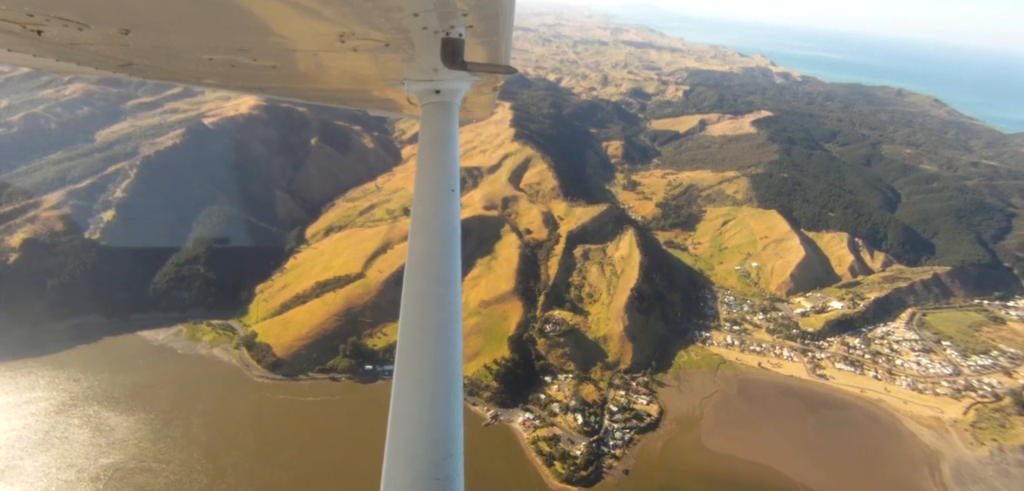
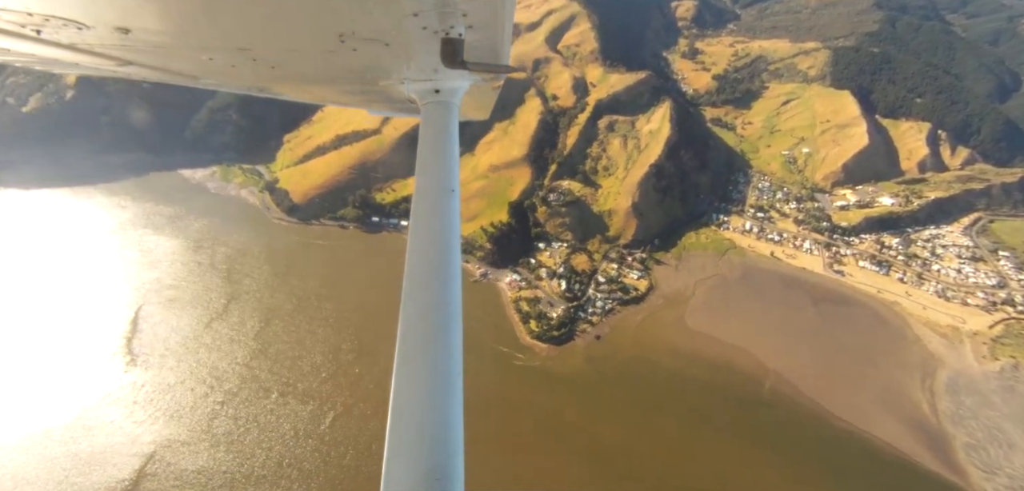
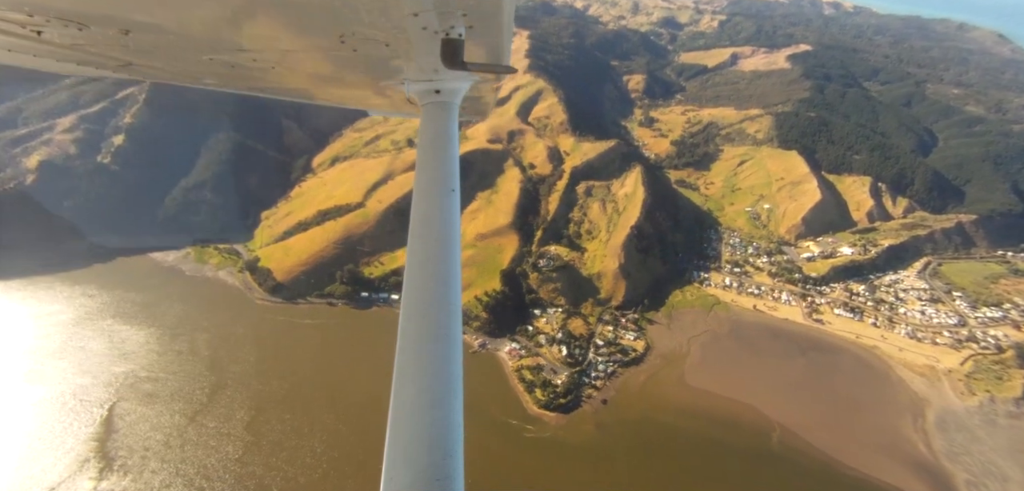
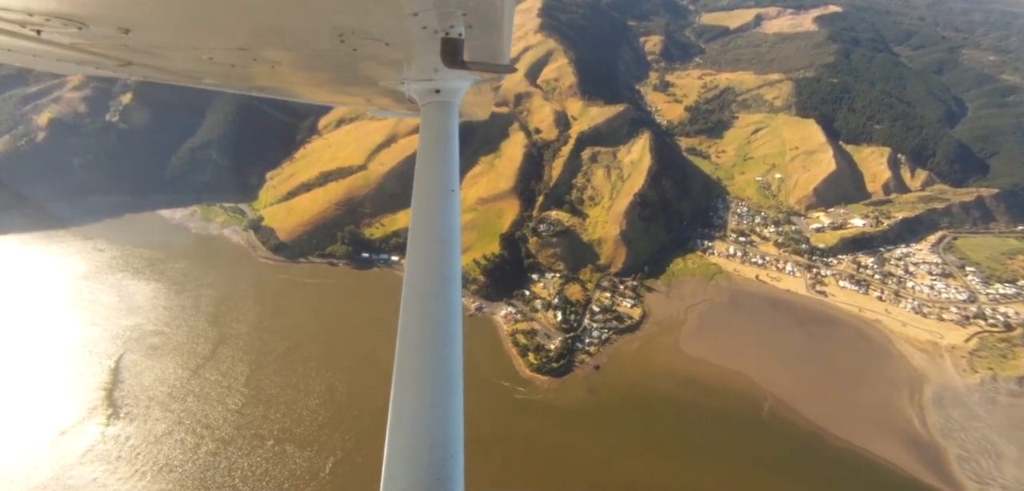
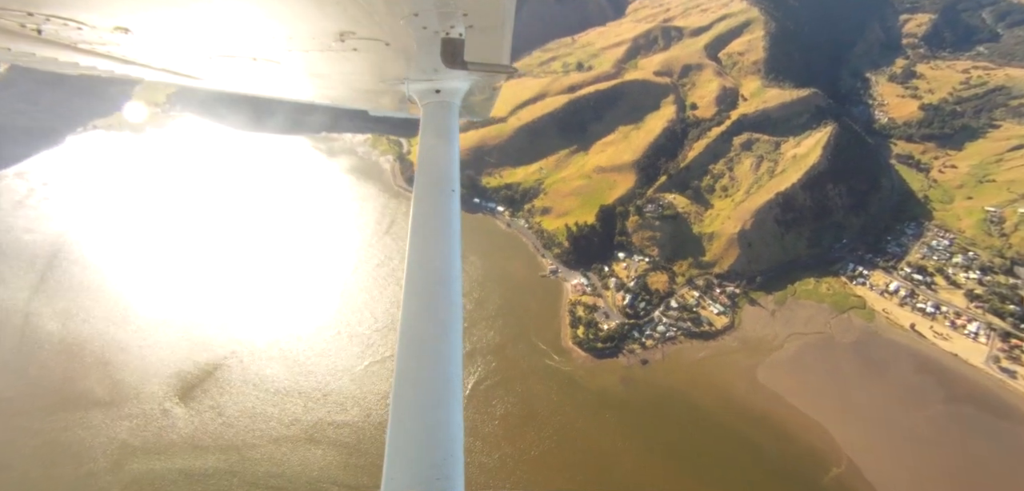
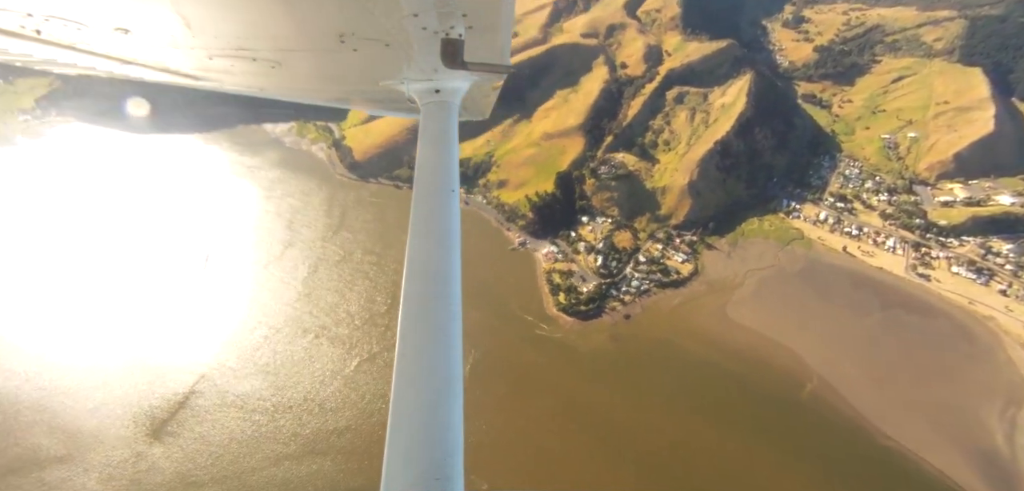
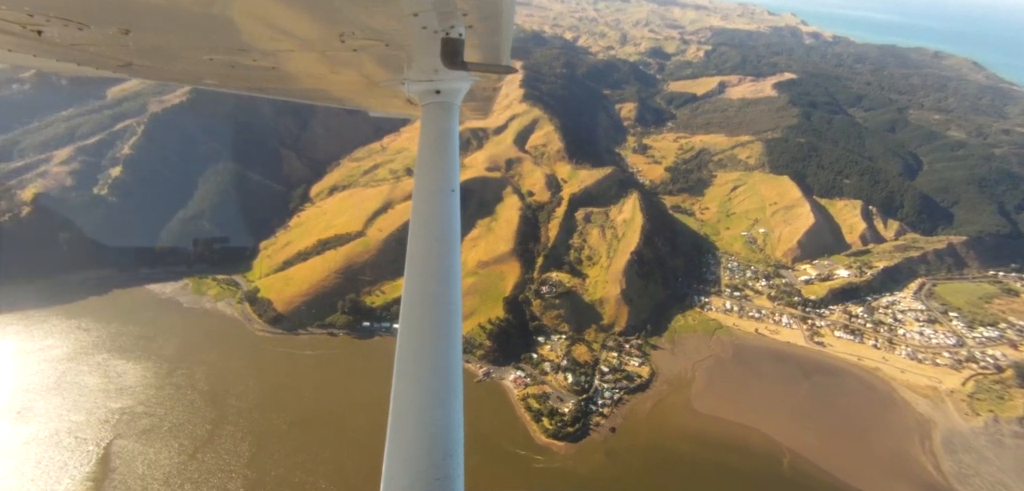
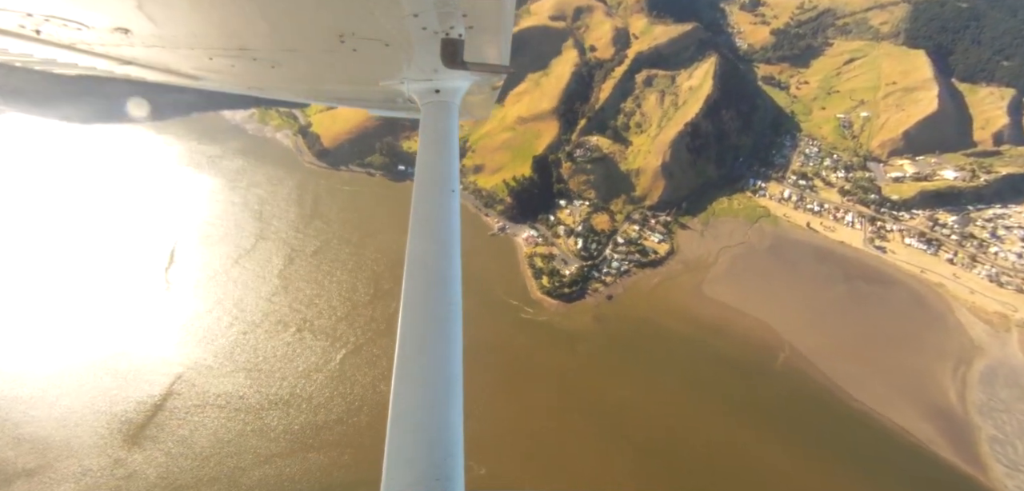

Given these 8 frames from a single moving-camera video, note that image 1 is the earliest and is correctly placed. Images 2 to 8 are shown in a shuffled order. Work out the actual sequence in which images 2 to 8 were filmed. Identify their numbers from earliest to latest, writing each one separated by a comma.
7, 3, 4, 2, 8, 6, 5
